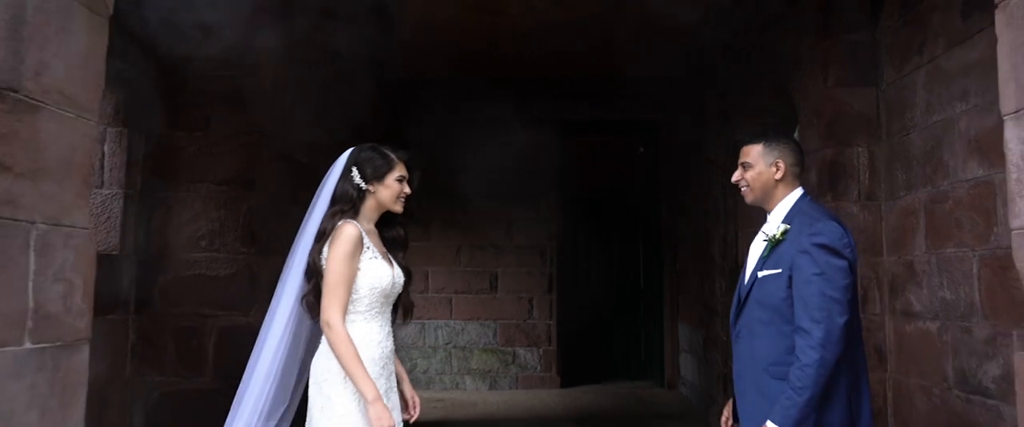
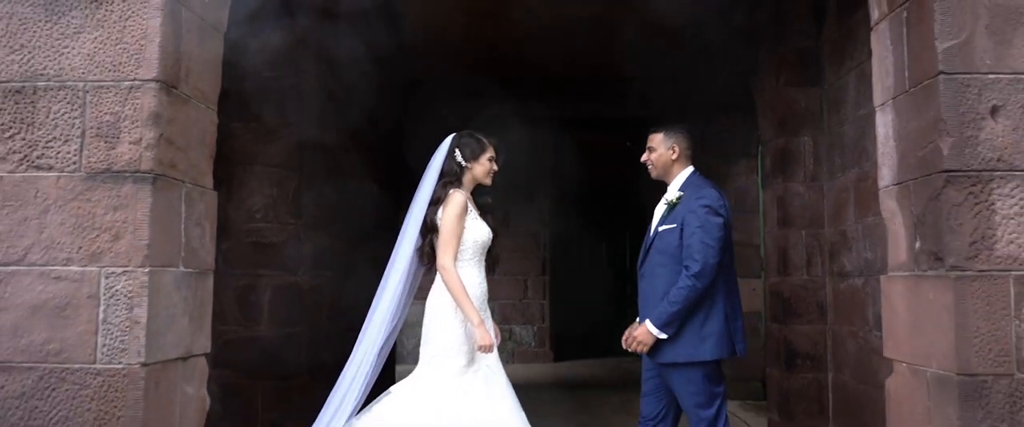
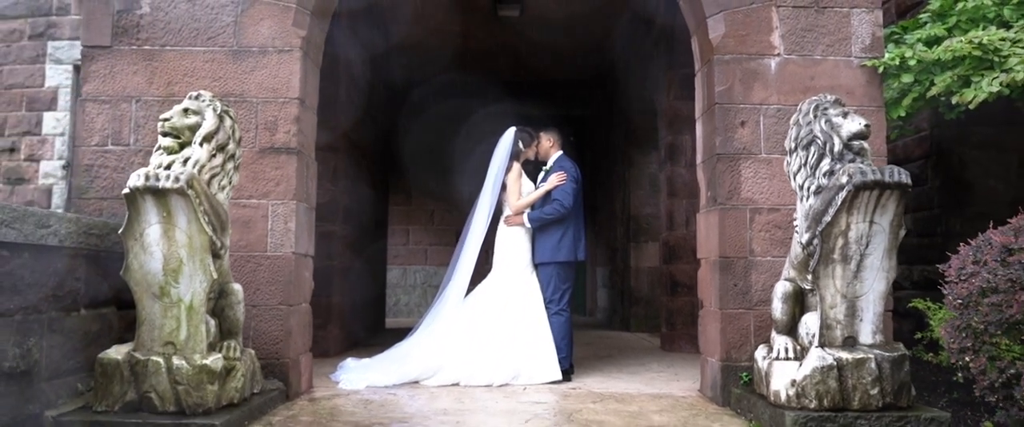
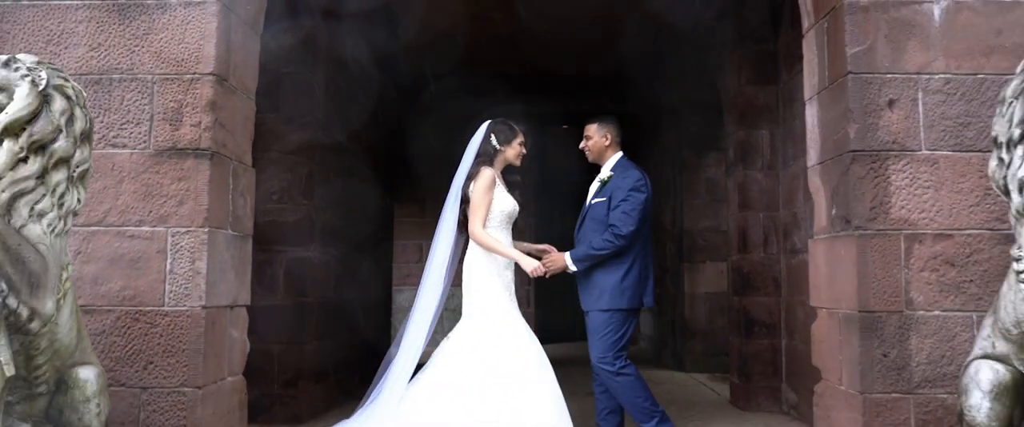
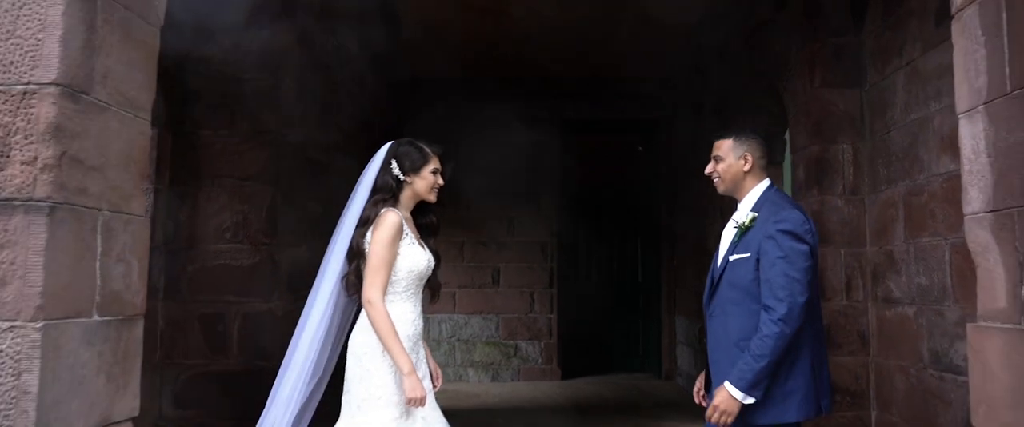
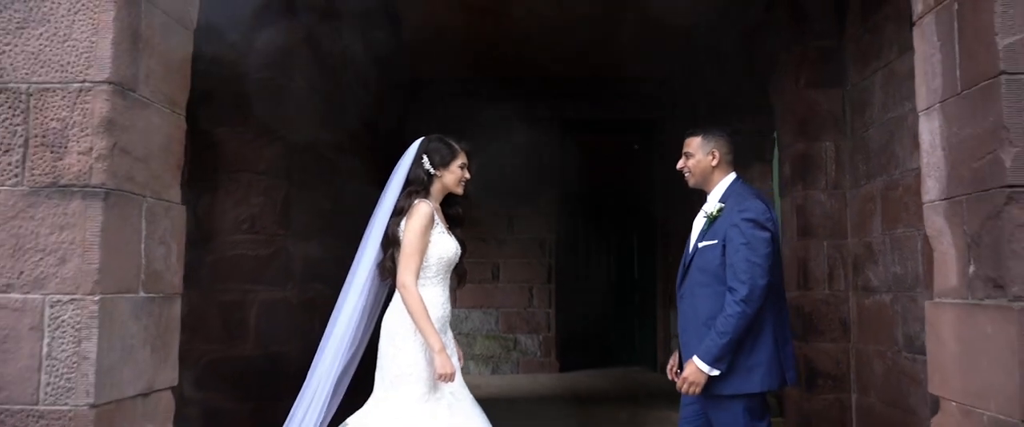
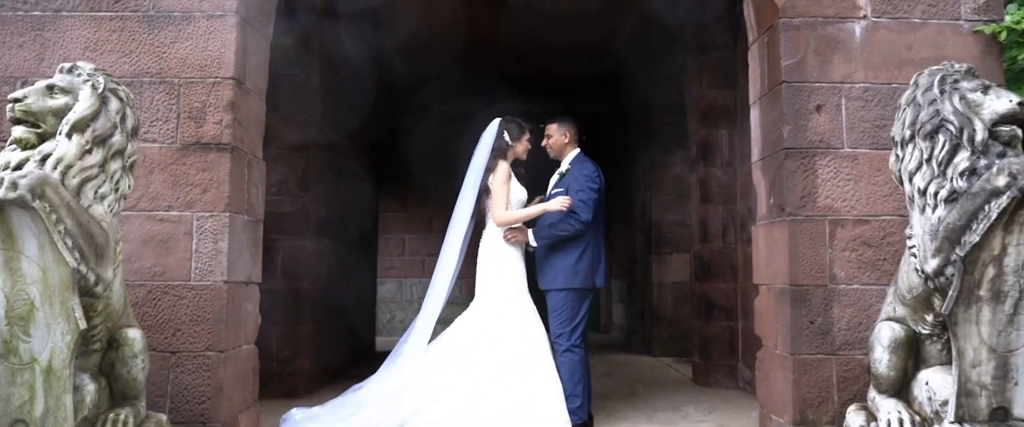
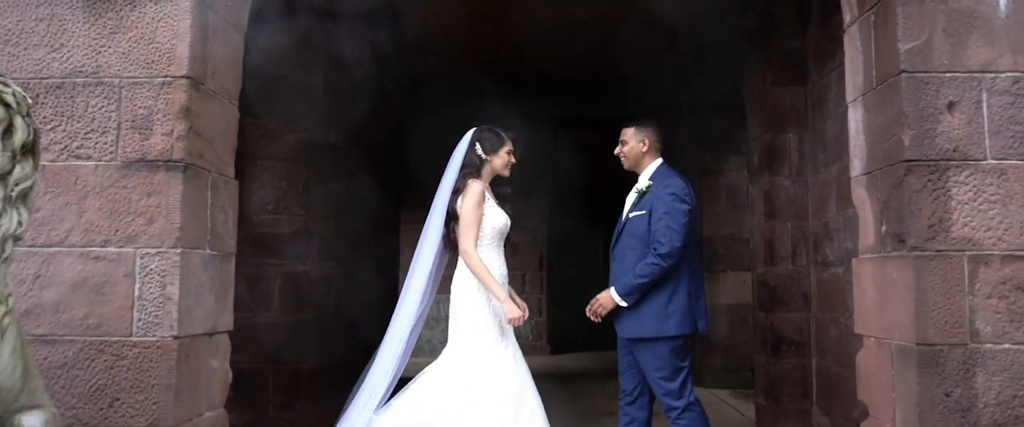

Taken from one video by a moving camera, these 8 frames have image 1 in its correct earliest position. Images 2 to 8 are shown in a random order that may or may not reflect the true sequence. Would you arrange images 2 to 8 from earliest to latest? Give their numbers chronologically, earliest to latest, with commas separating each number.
5, 6, 2, 8, 4, 7, 3
